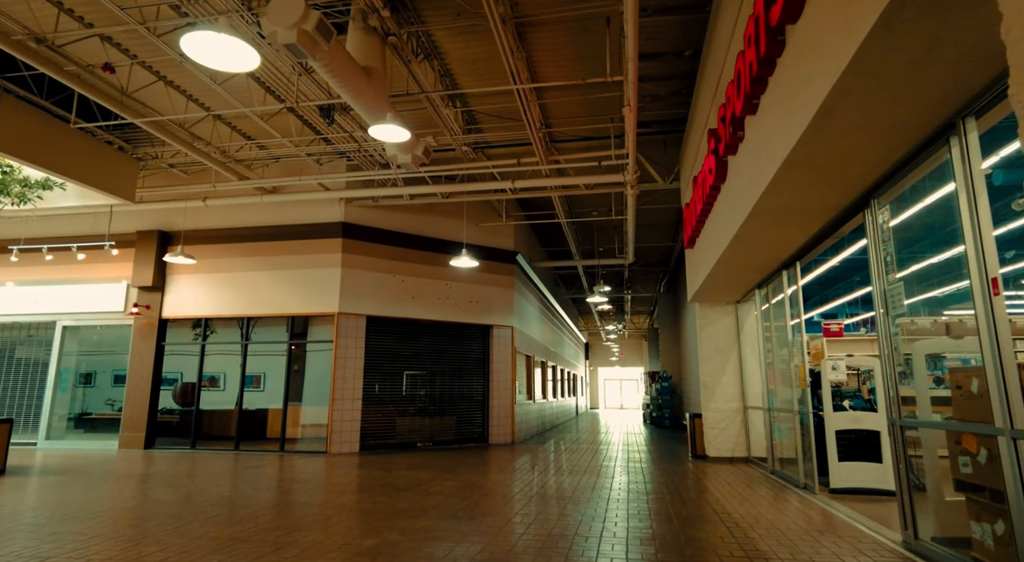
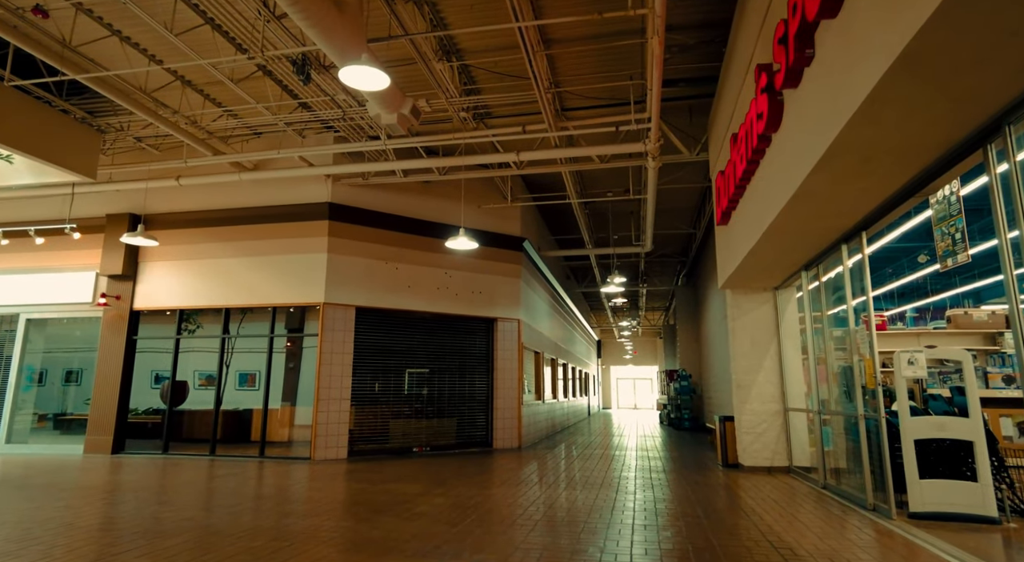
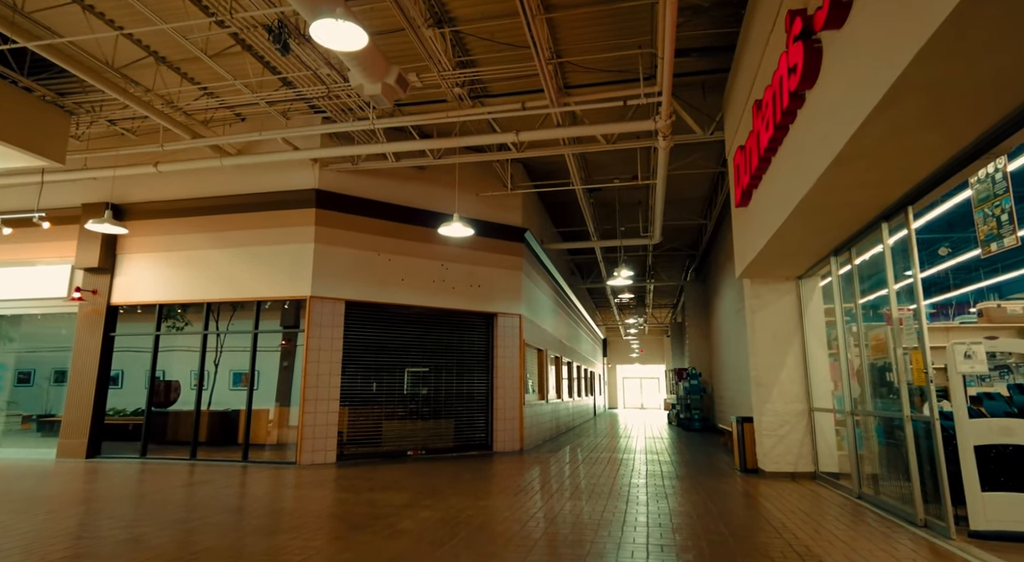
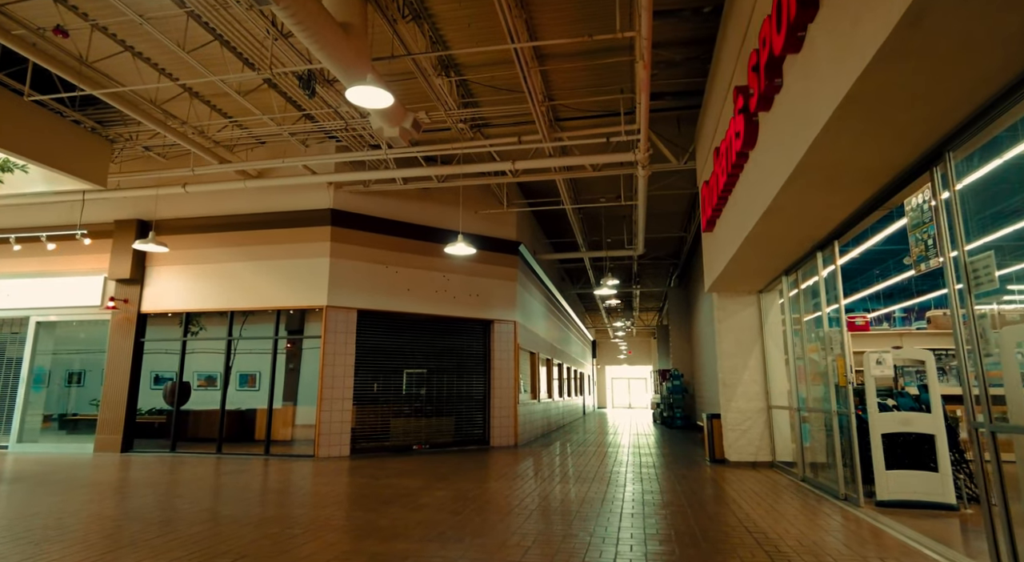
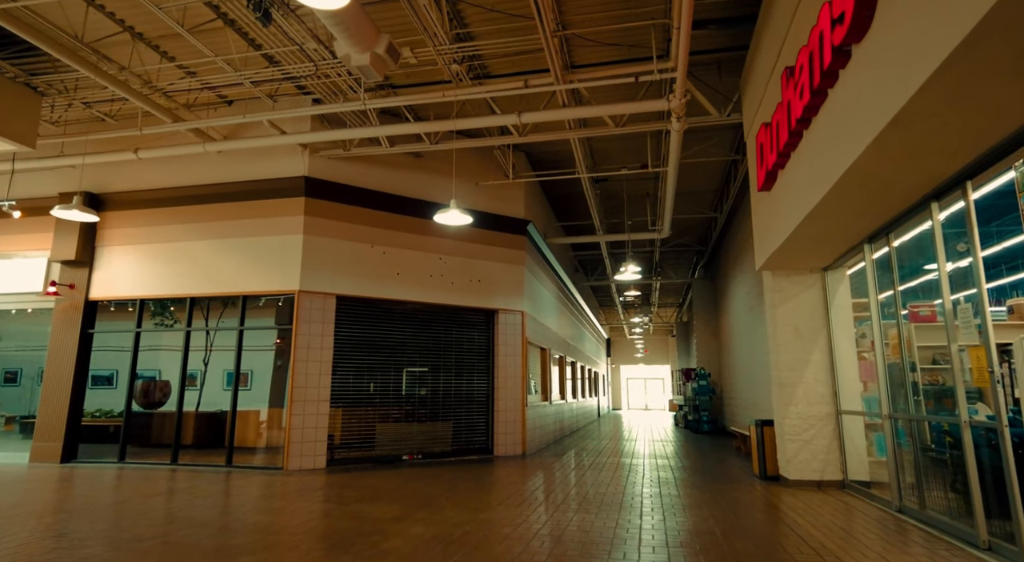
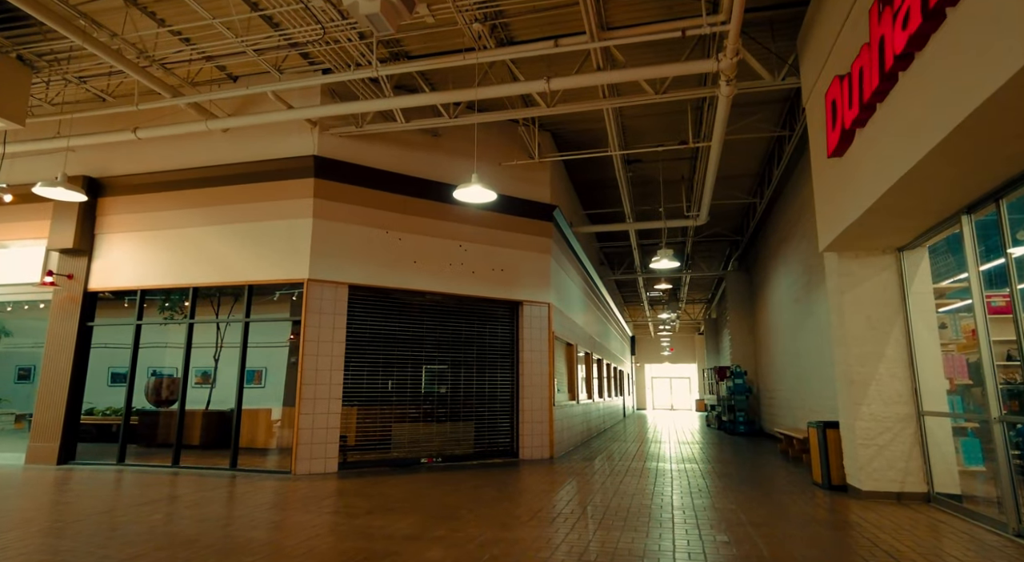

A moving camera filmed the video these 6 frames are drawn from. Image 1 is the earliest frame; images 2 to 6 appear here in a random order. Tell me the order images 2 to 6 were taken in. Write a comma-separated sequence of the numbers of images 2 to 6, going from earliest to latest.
4, 2, 3, 5, 6
